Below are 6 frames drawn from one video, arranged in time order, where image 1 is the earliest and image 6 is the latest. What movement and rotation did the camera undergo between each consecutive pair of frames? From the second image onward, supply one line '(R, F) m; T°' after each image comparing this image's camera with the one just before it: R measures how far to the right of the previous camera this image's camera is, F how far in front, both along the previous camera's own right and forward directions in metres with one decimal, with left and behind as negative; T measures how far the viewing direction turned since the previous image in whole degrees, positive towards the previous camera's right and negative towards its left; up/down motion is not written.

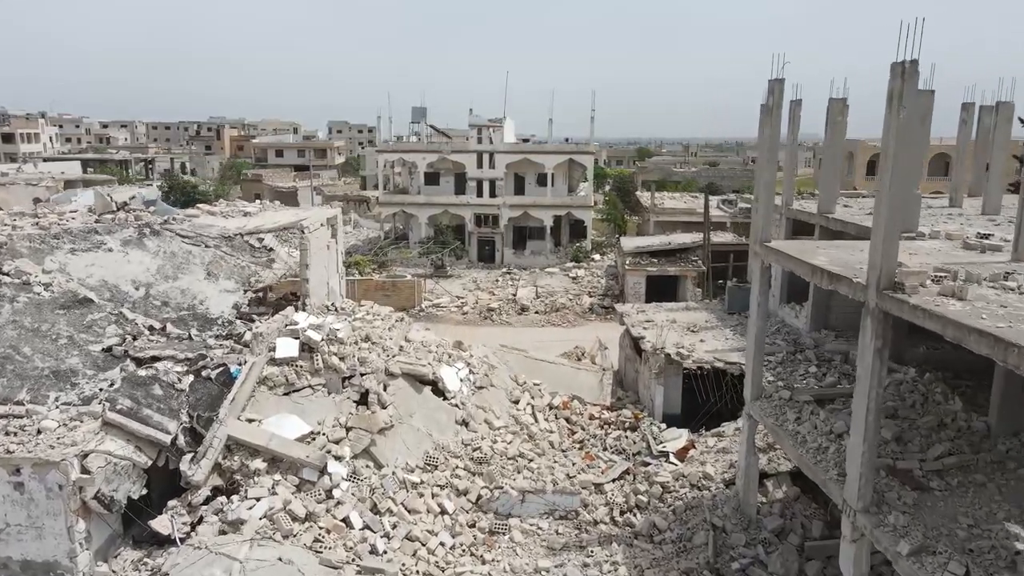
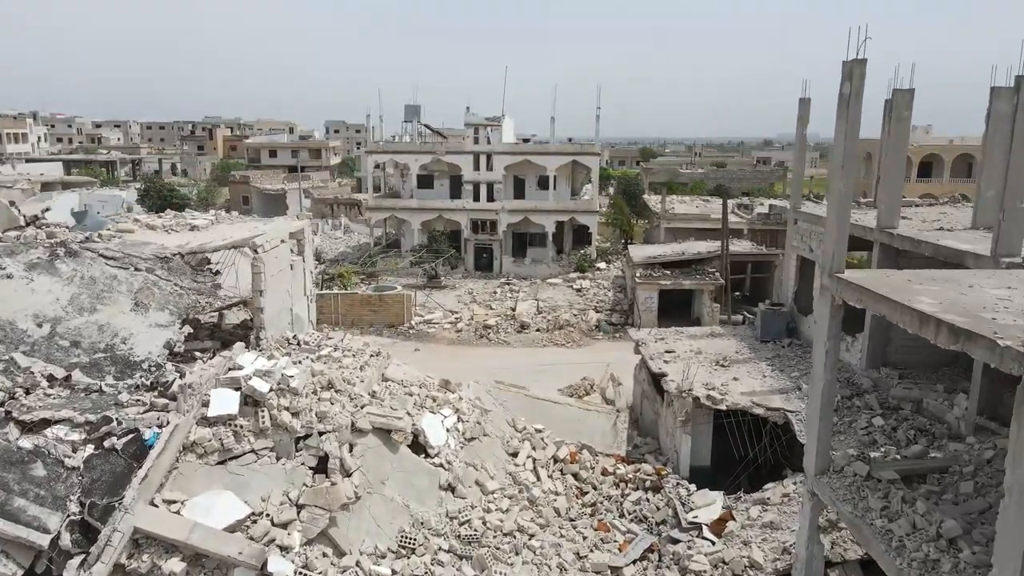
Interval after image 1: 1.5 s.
(0.0, +2.7) m; 0°
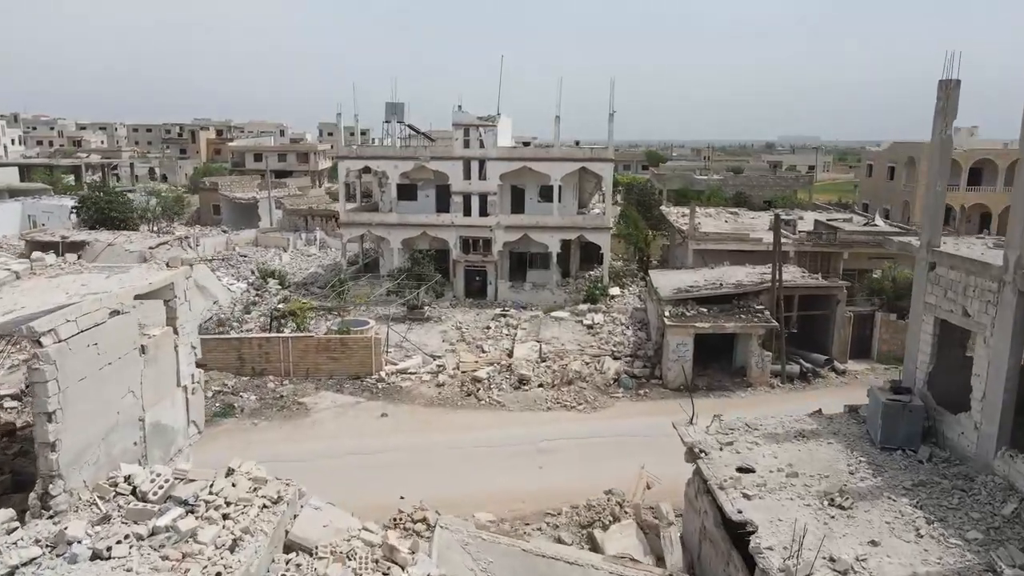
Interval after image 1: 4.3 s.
(+0.1, +5.6) m; 0°
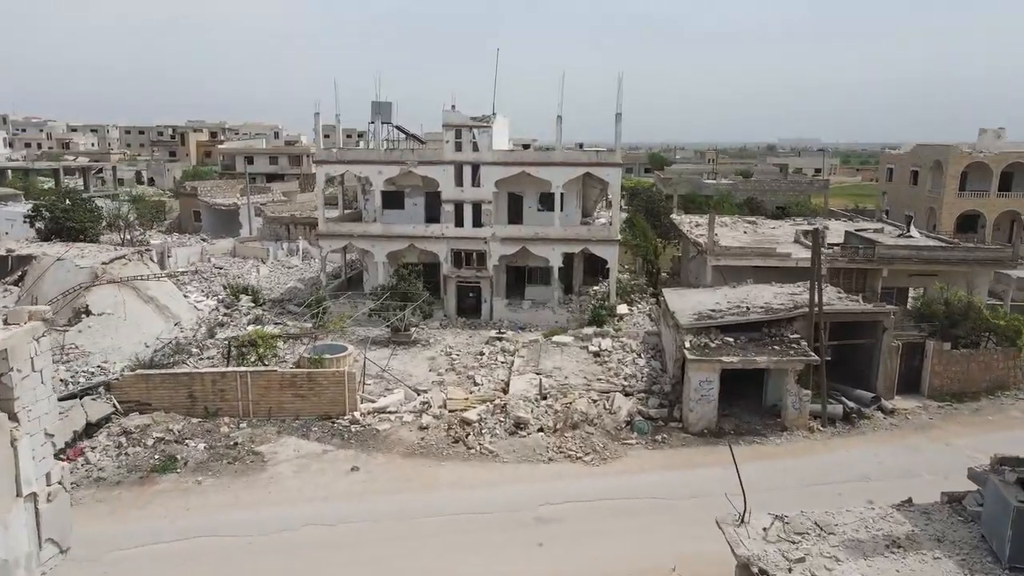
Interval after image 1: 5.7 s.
(+0.1, +3.0) m; 0°
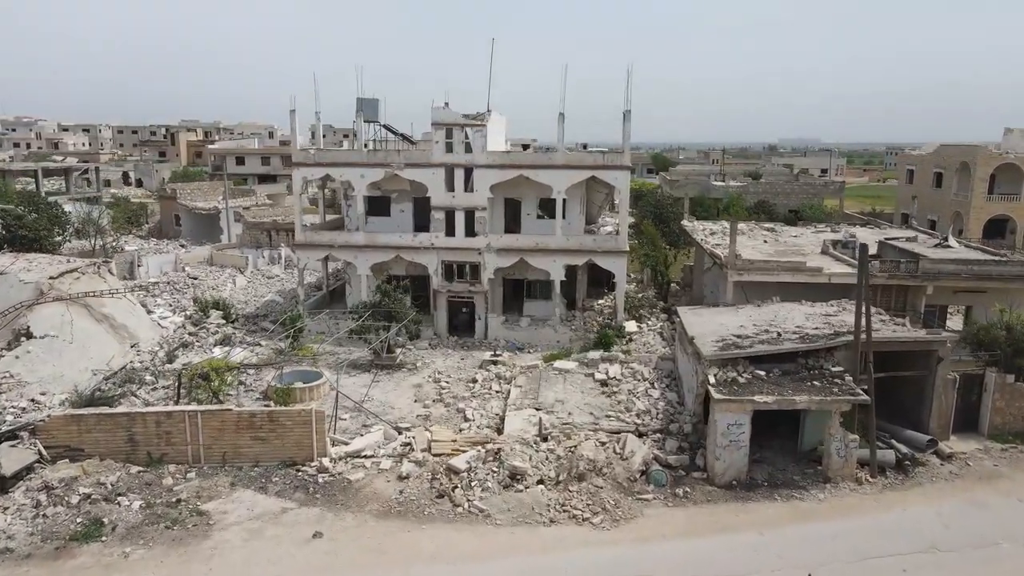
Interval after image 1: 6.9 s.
(+0.1, +2.7) m; 0°
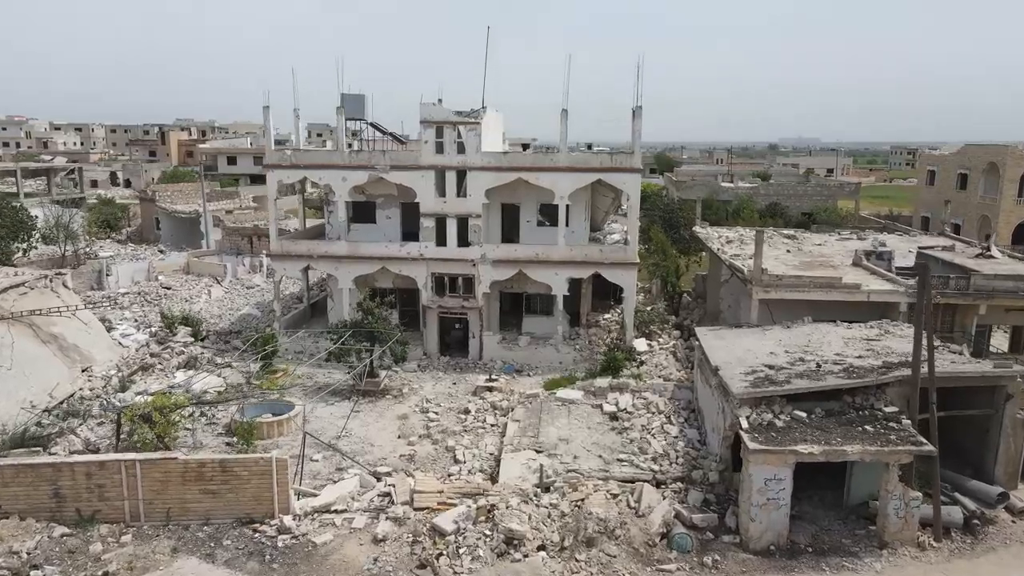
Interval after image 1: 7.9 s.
(0.0, +2.4) m; 0°
